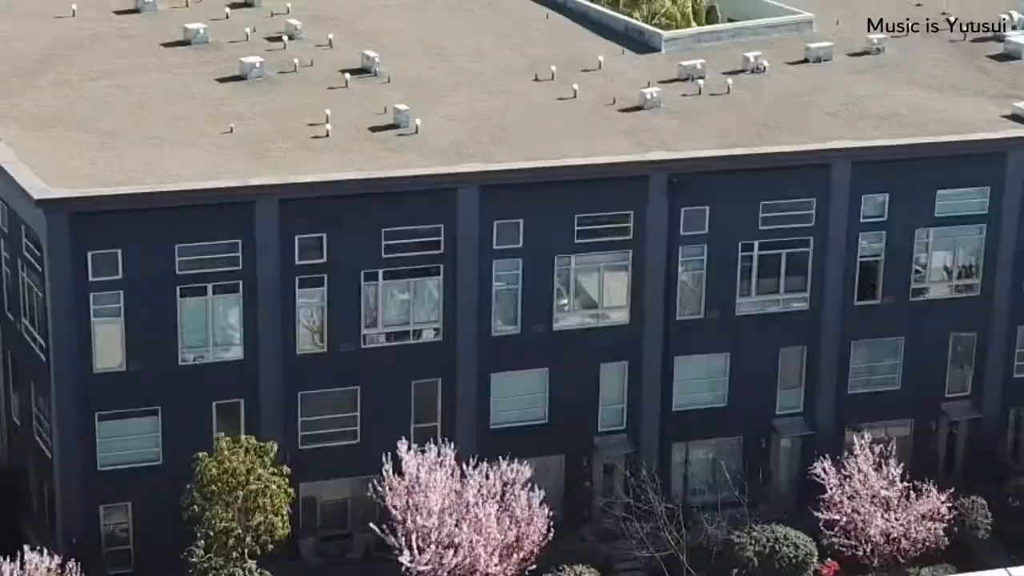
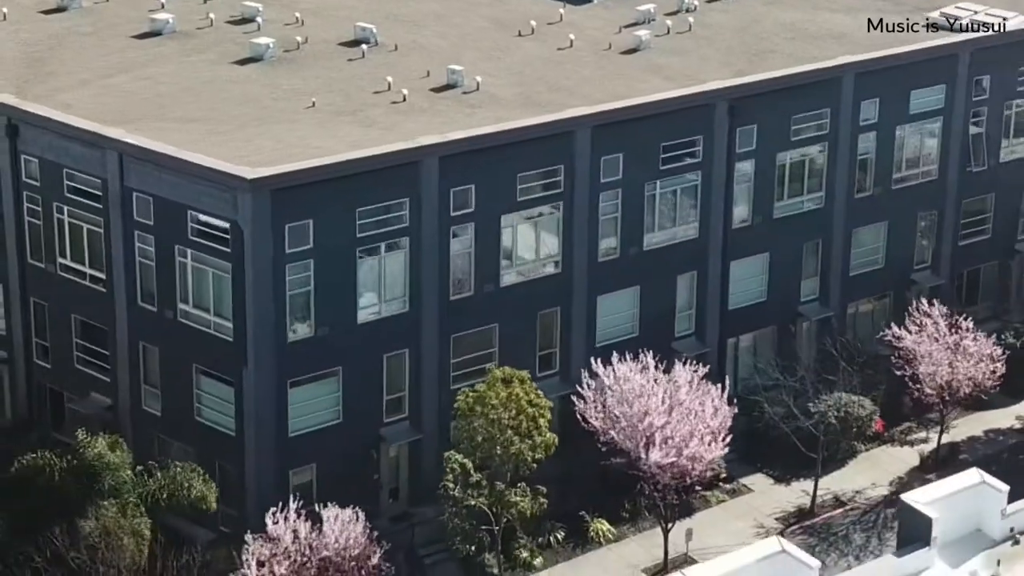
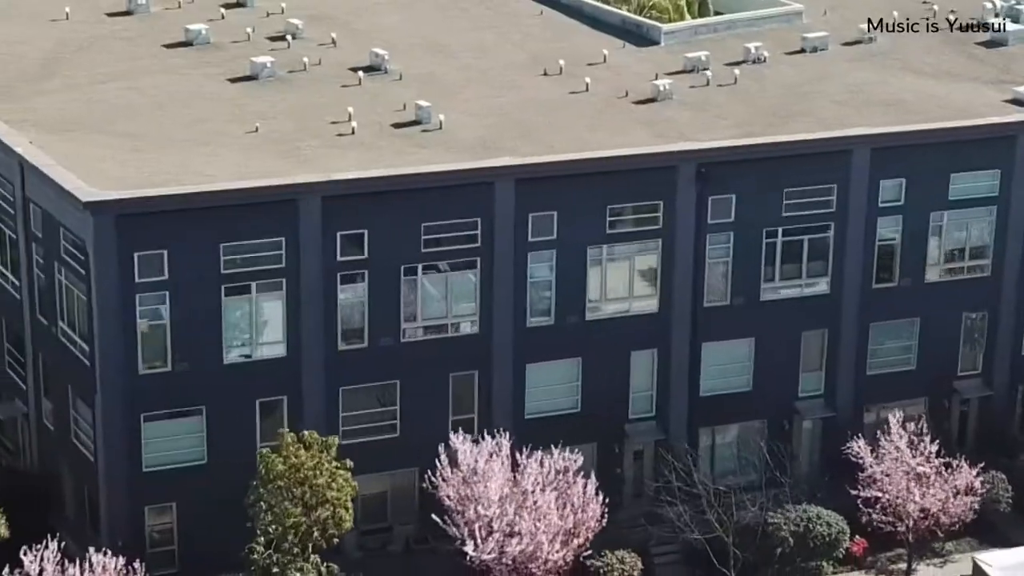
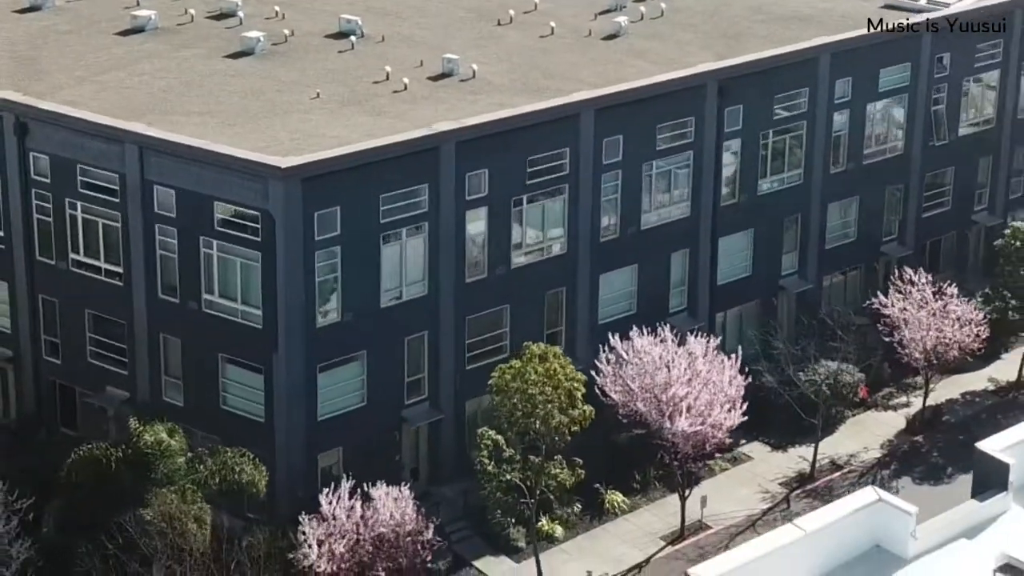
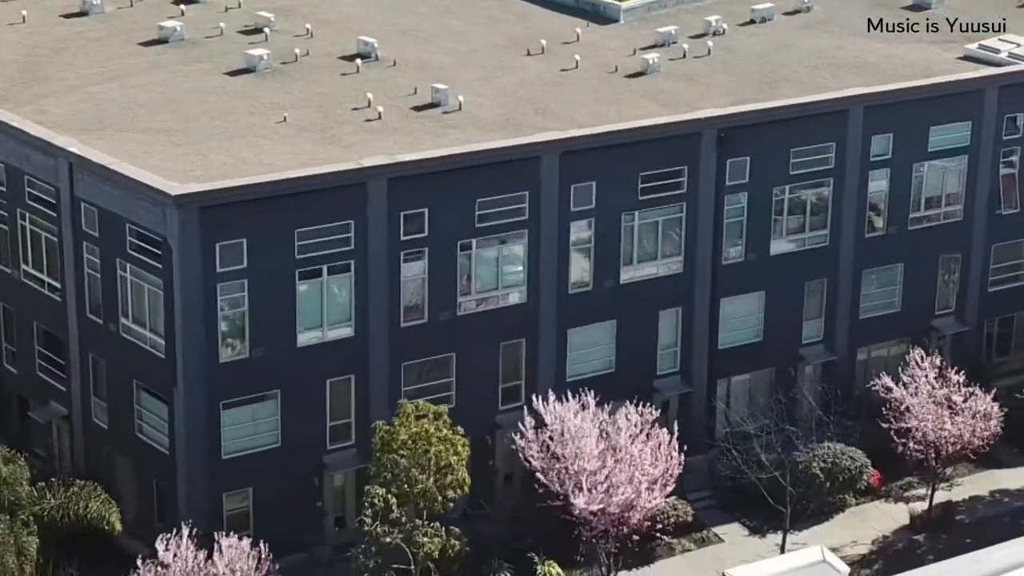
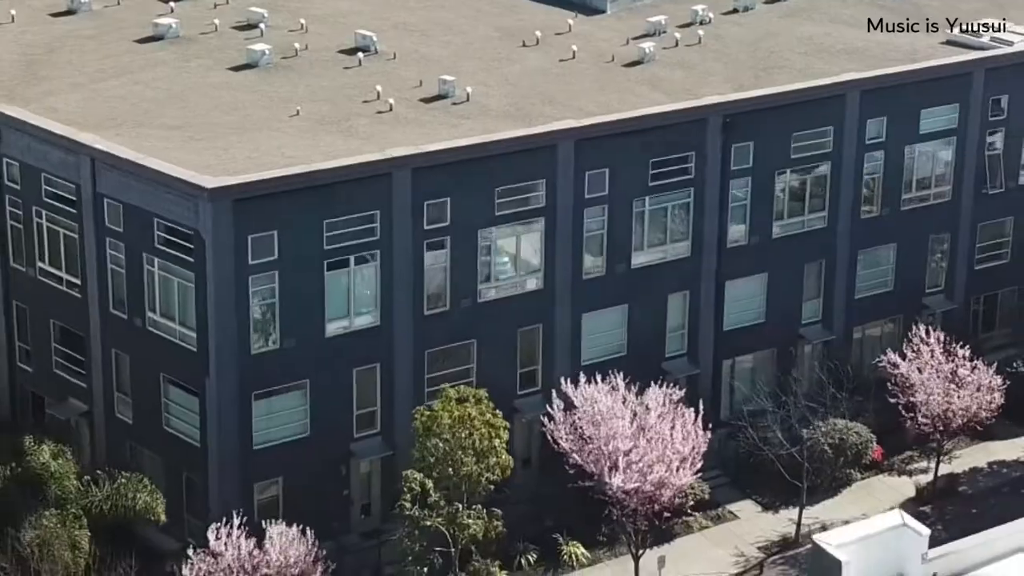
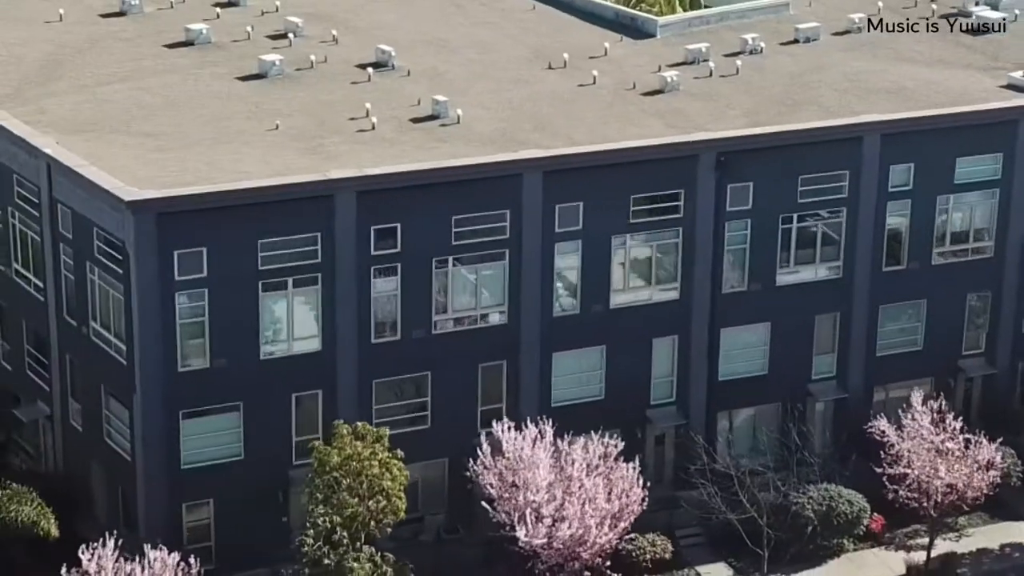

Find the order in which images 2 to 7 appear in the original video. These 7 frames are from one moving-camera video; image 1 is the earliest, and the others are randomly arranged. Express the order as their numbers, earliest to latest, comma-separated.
3, 7, 5, 6, 2, 4
